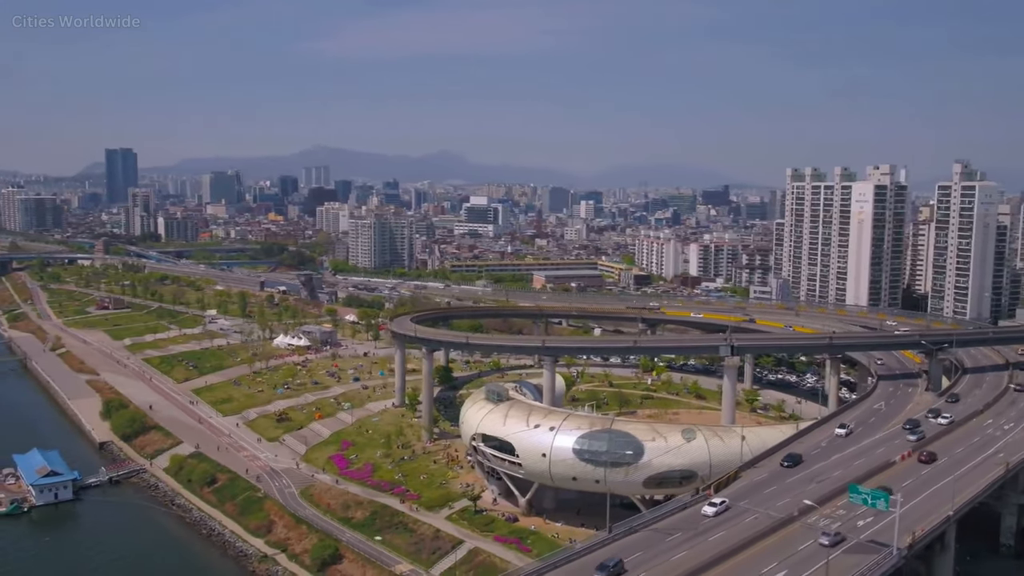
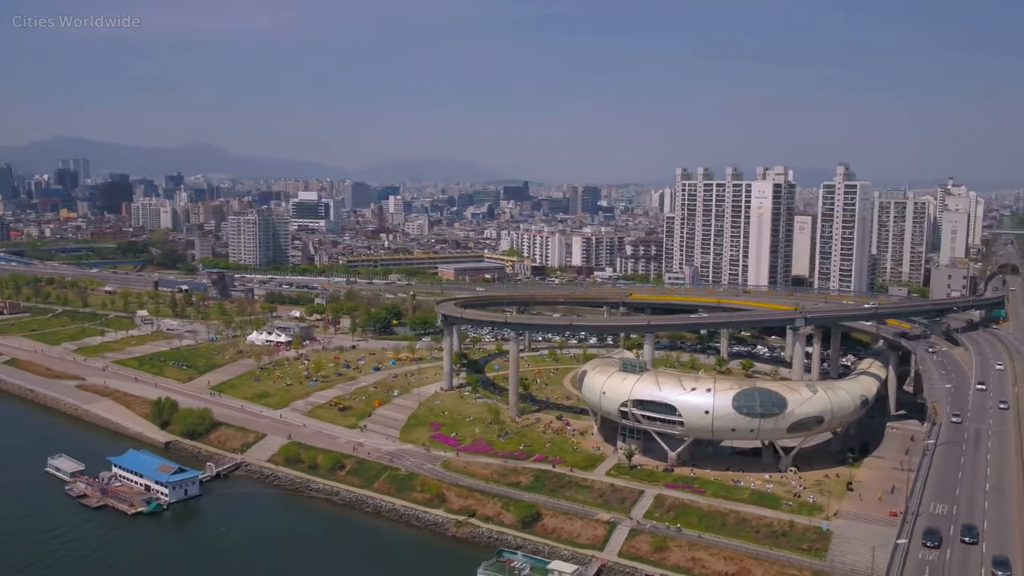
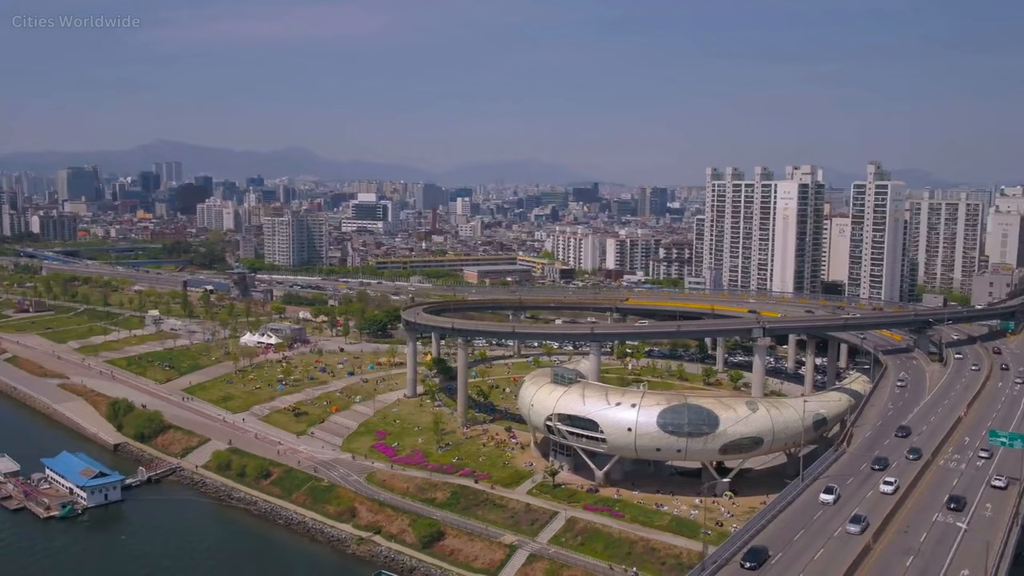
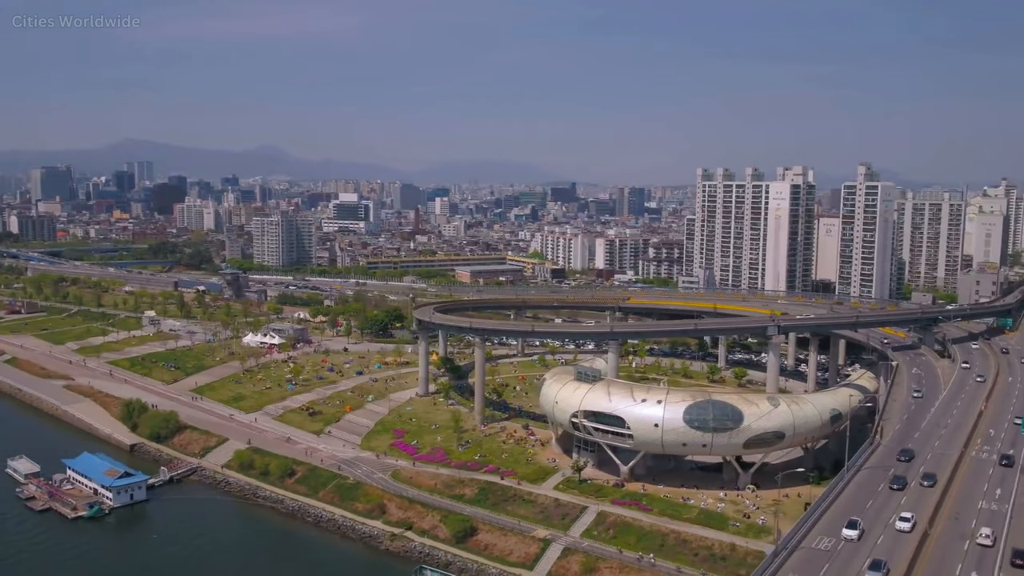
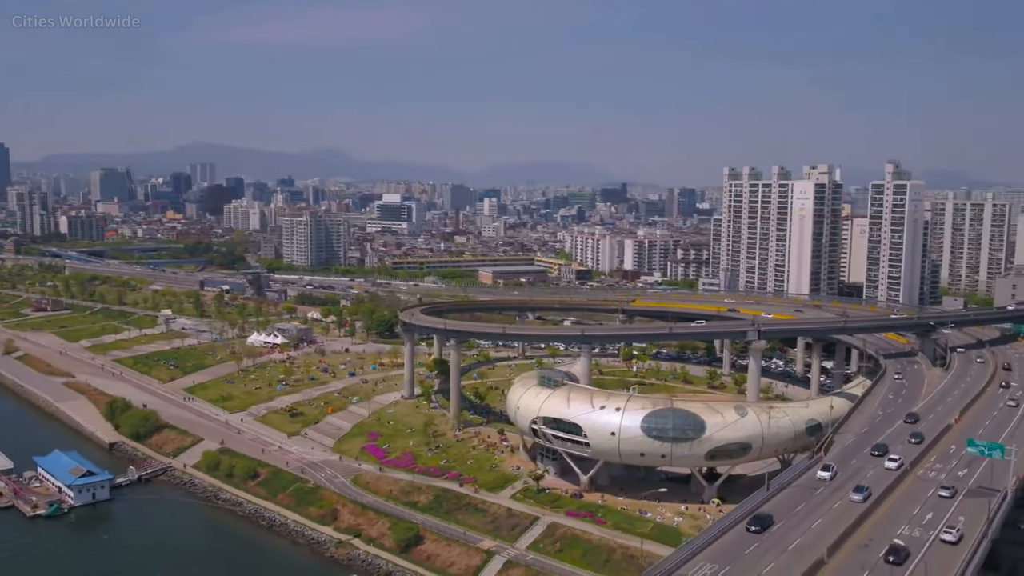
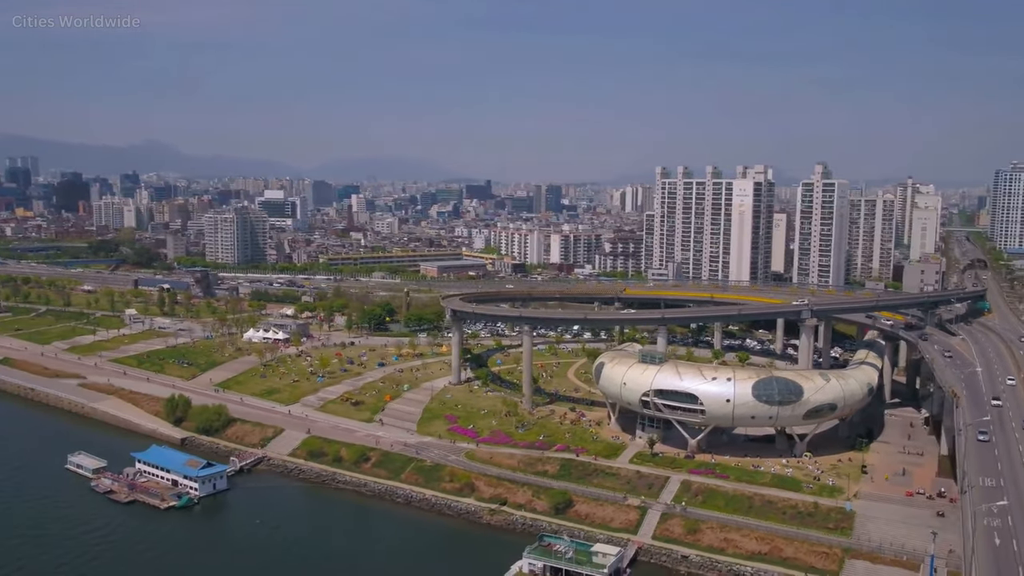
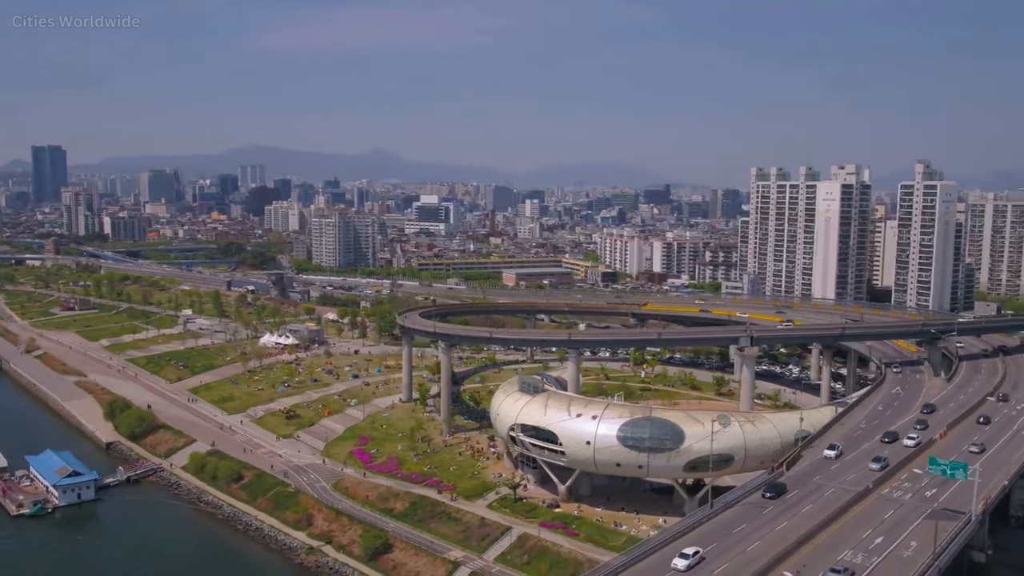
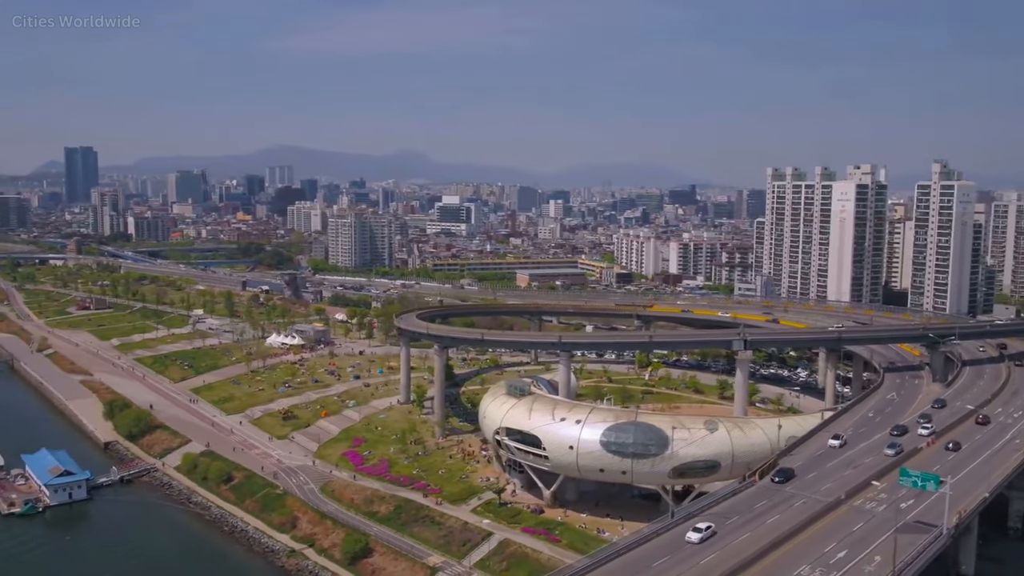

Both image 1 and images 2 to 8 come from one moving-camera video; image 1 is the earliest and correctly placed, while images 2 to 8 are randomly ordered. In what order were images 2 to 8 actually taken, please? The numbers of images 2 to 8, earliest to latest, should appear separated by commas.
8, 7, 5, 3, 4, 2, 6
